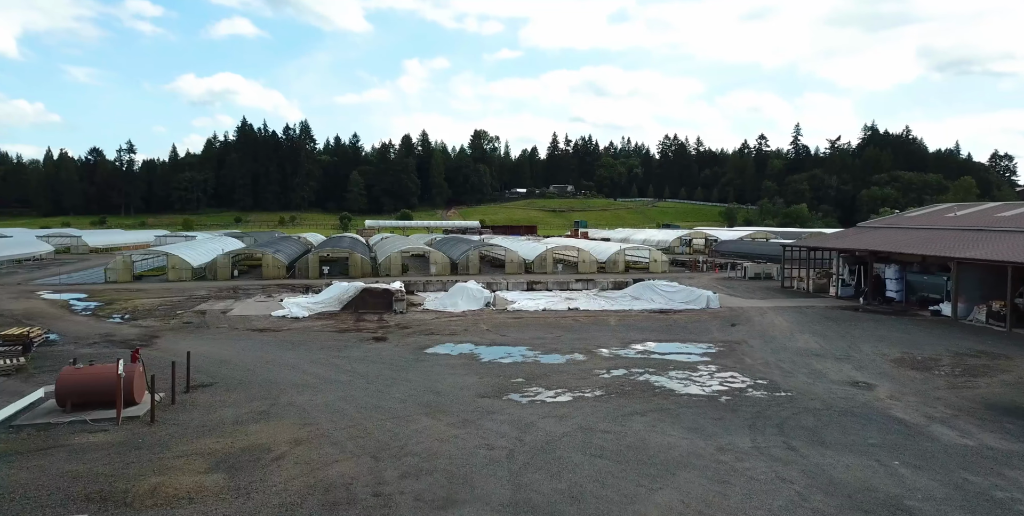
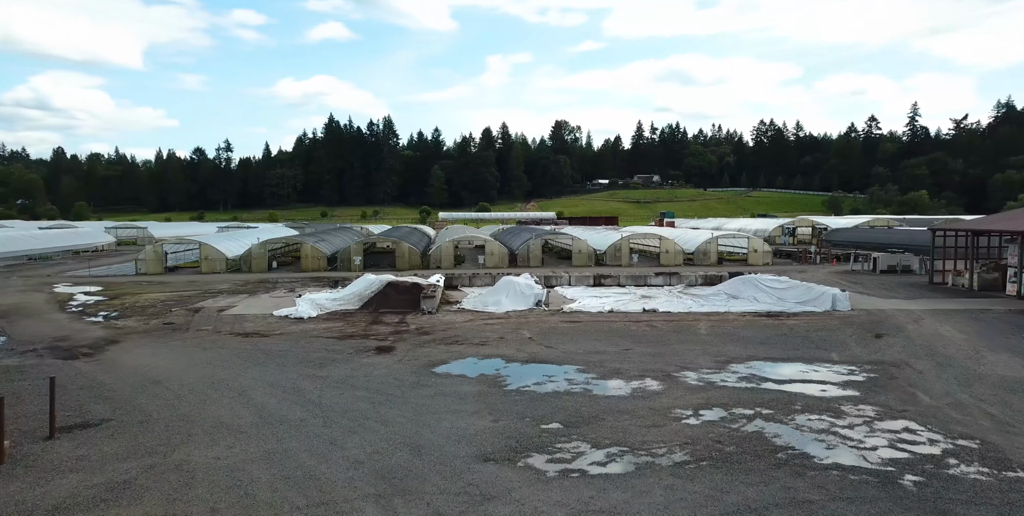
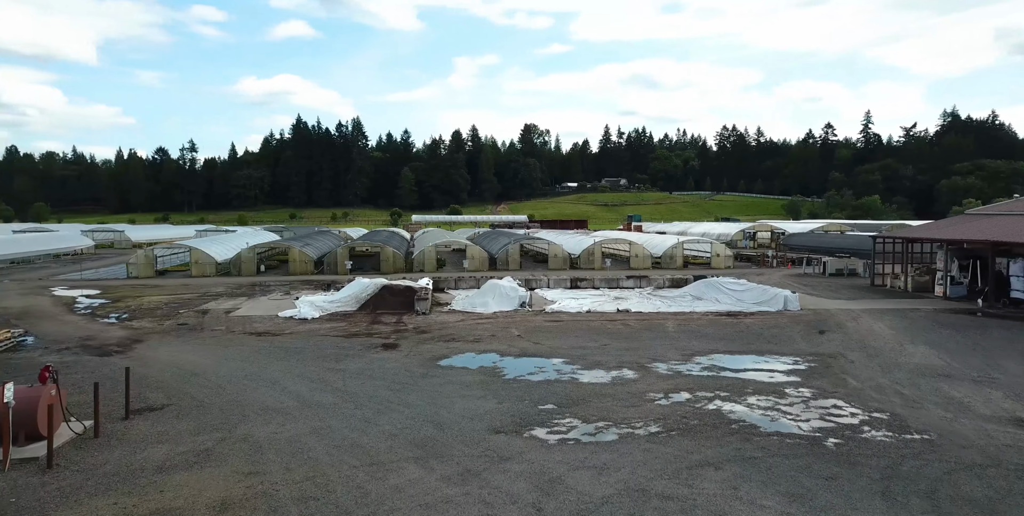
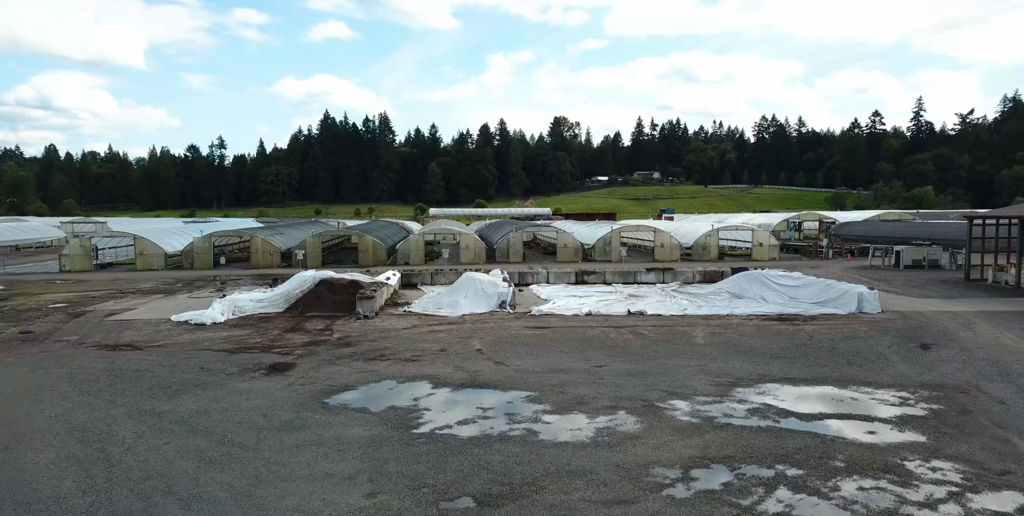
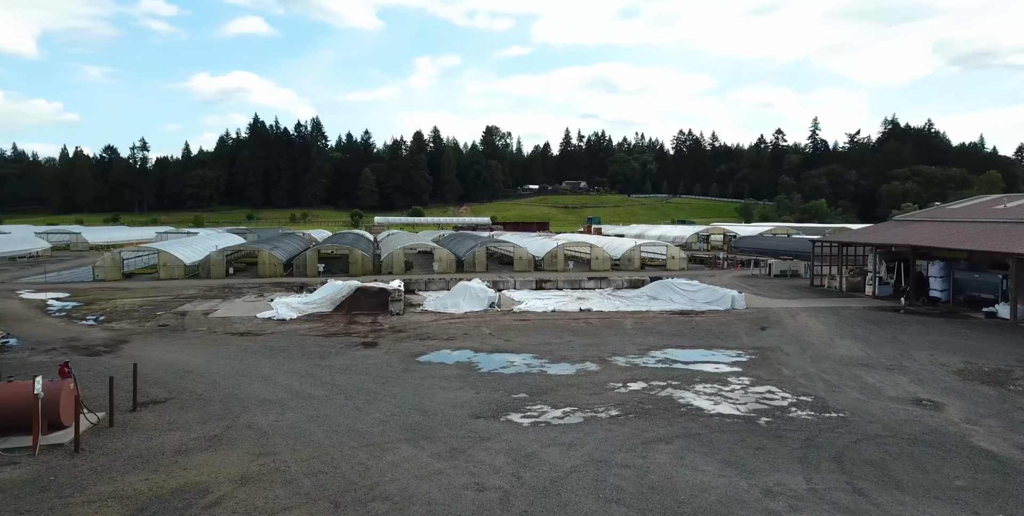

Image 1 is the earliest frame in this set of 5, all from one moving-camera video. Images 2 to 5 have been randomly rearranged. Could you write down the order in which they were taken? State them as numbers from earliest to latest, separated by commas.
5, 3, 2, 4
